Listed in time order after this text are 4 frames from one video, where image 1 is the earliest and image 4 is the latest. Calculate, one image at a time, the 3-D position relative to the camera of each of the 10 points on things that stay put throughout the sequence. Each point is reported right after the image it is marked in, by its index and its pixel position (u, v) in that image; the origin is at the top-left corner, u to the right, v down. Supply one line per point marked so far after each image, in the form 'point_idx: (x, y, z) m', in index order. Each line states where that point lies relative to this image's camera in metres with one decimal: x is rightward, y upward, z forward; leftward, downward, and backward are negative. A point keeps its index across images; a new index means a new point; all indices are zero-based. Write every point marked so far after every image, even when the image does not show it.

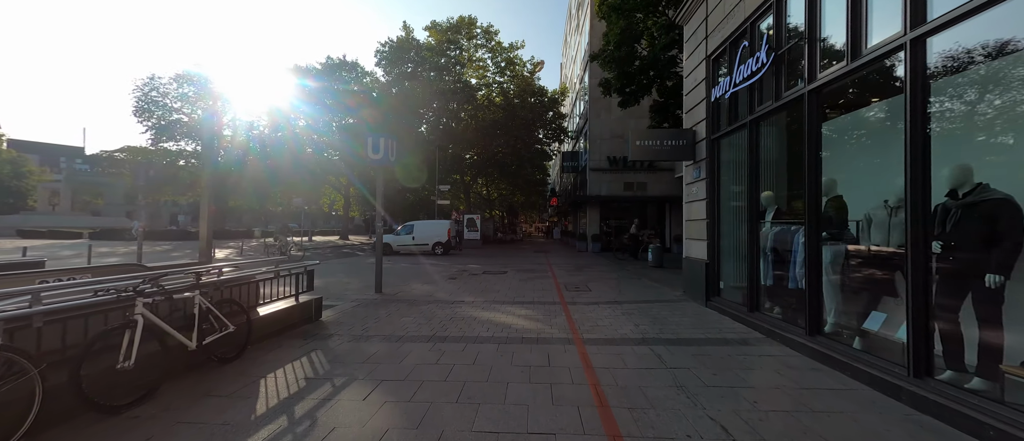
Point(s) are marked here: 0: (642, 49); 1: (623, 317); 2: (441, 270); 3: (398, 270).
0: (+6.2, +8.2, +14.7) m
1: (+2.3, -2.0, +6.3) m
2: (-3.0, -2.2, +13.2) m
3: (-5.1, -2.2, +13.8) m
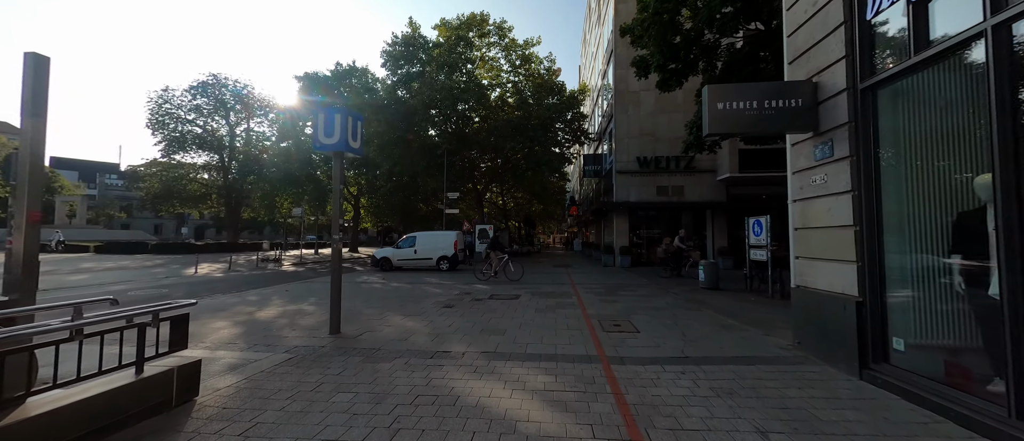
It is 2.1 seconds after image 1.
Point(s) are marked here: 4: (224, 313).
0: (+6.7, +7.8, +12.0) m
1: (+2.4, -2.1, +3.4) m
2: (-2.5, -2.5, +10.6) m
3: (-4.5, -2.6, +11.3) m
4: (-7.7, -2.5, +8.2) m
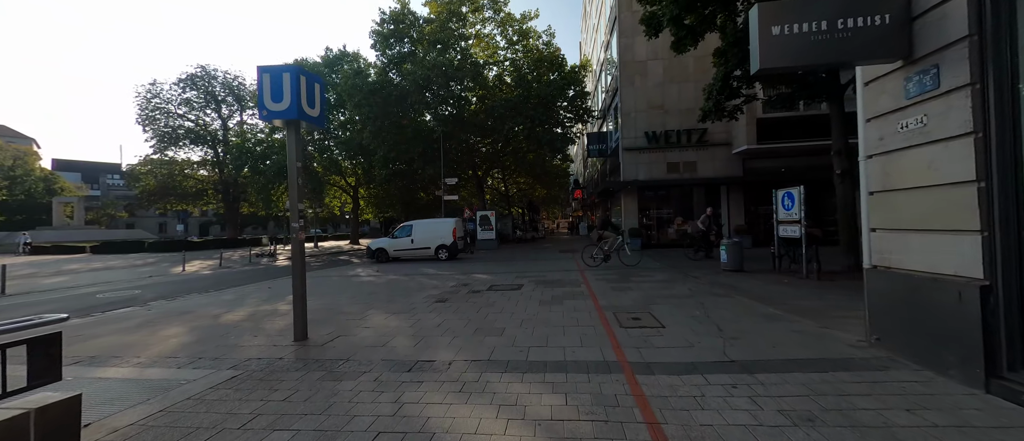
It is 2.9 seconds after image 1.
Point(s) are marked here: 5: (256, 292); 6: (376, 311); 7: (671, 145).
0: (+6.4, +8.7, +10.5) m
1: (+2.3, -1.7, +2.4) m
2: (-2.5, -2.1, +9.6) m
3: (-4.5, -2.2, +10.3) m
4: (-7.7, -2.3, +7.3) m
5: (-8.4, -2.3, +10.0) m
6: (-3.1, -2.0, +7.0) m
7: (+9.7, +4.6, +18.7) m
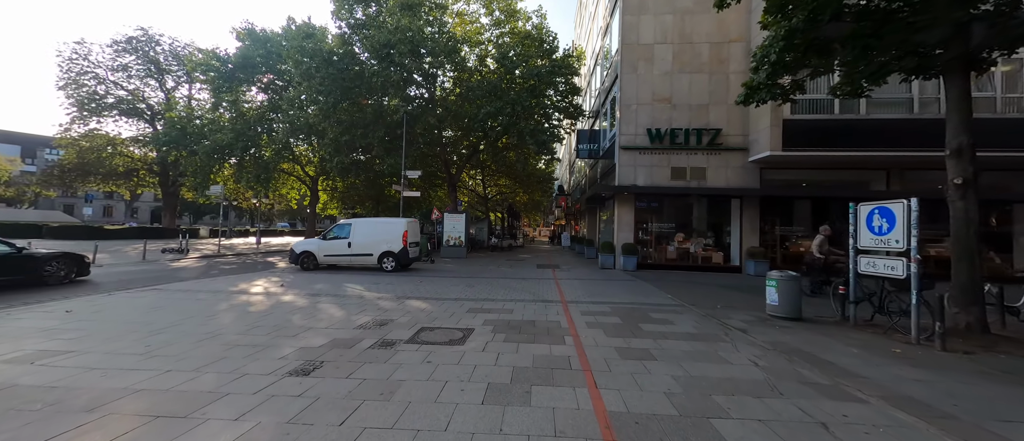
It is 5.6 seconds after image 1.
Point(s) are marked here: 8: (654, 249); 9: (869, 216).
0: (+5.9, +8.2, +7.4) m
1: (+1.6, -1.9, -1.0) m
2: (-3.6, -2.0, +6.0) m
3: (-5.6, -2.0, +6.6) m
4: (-8.6, -1.9, +3.3) m
5: (-9.5, -1.9, +6.0) m
6: (-4.0, -1.9, +3.3) m
7: (+8.5, +3.8, +15.7) m
8: (+7.7, -1.5, +16.6) m
9: (+7.5, +0.1, +6.5) m
